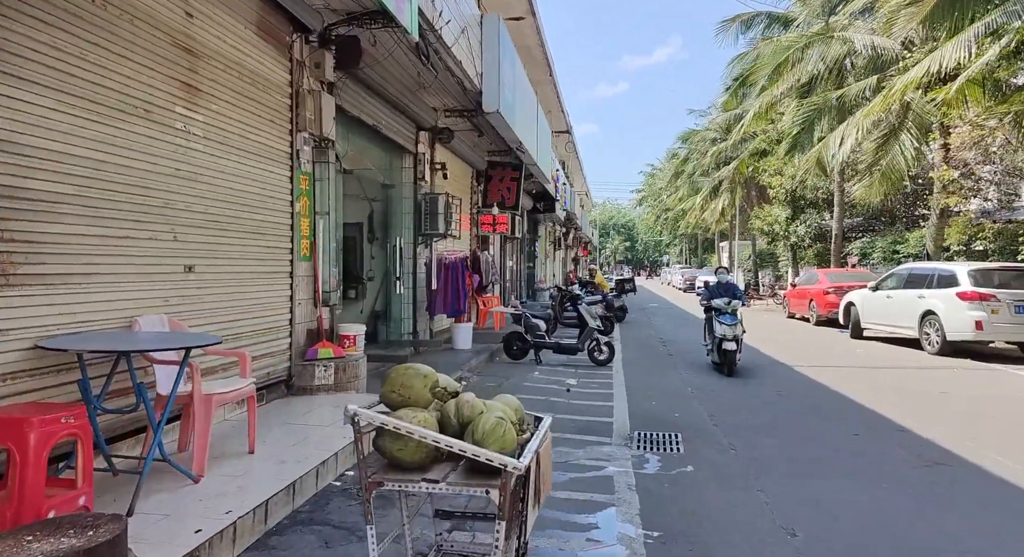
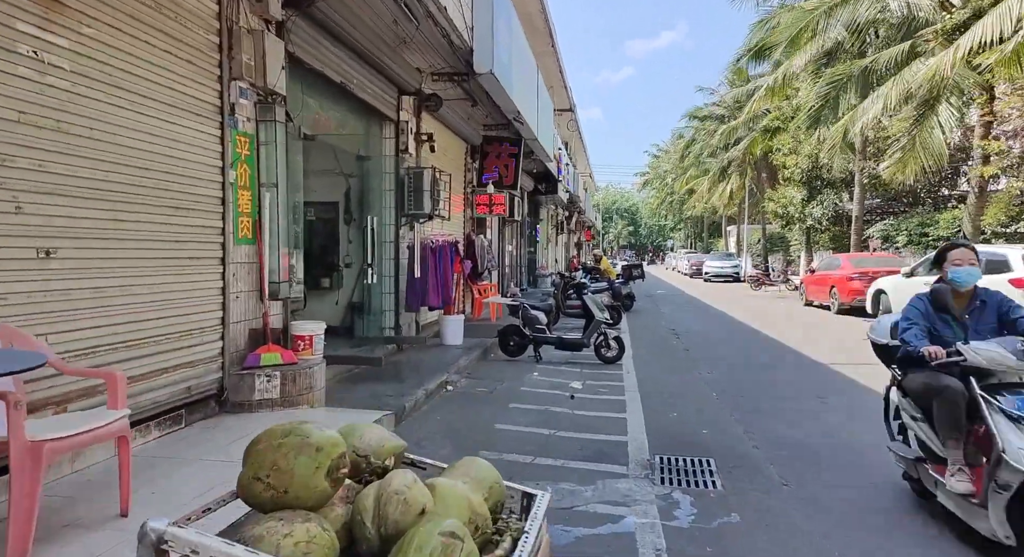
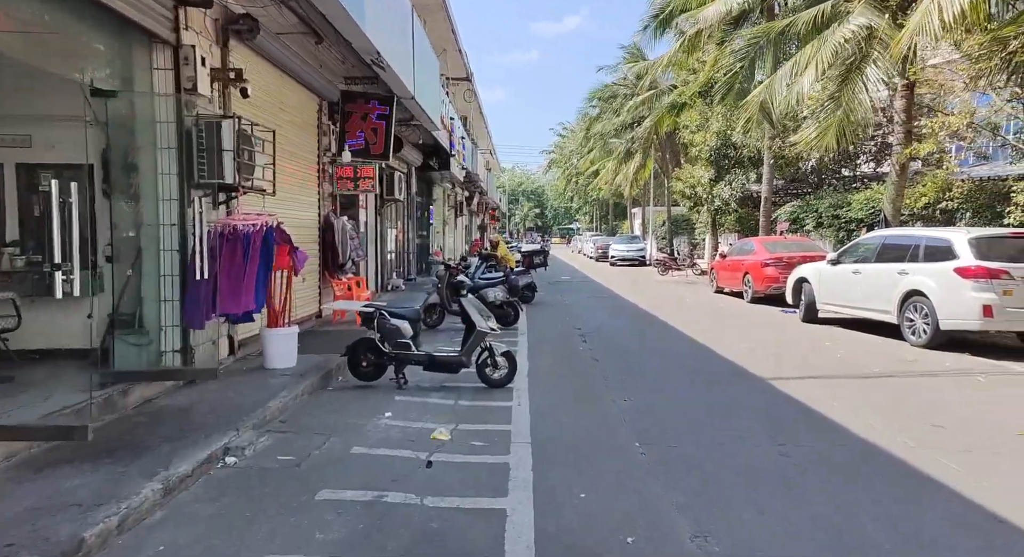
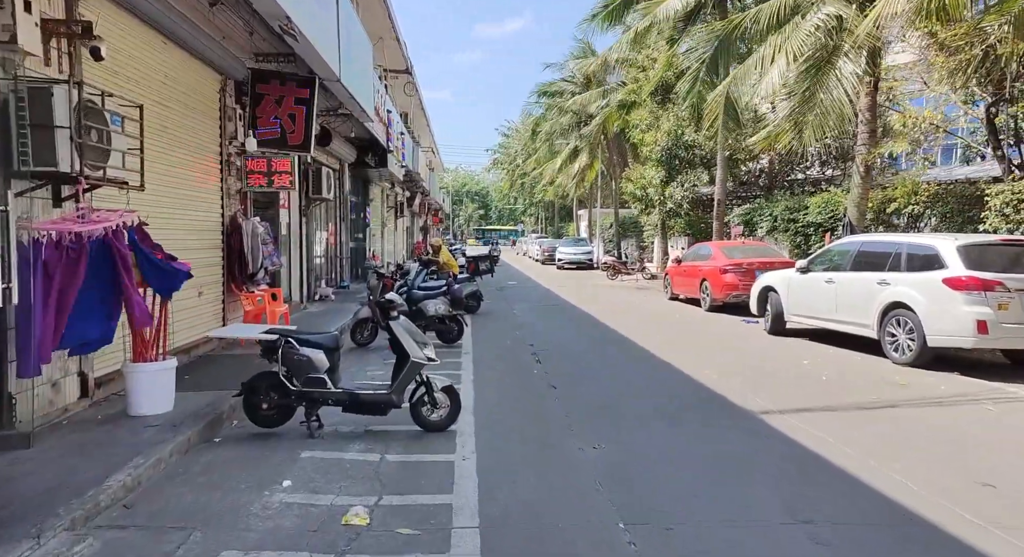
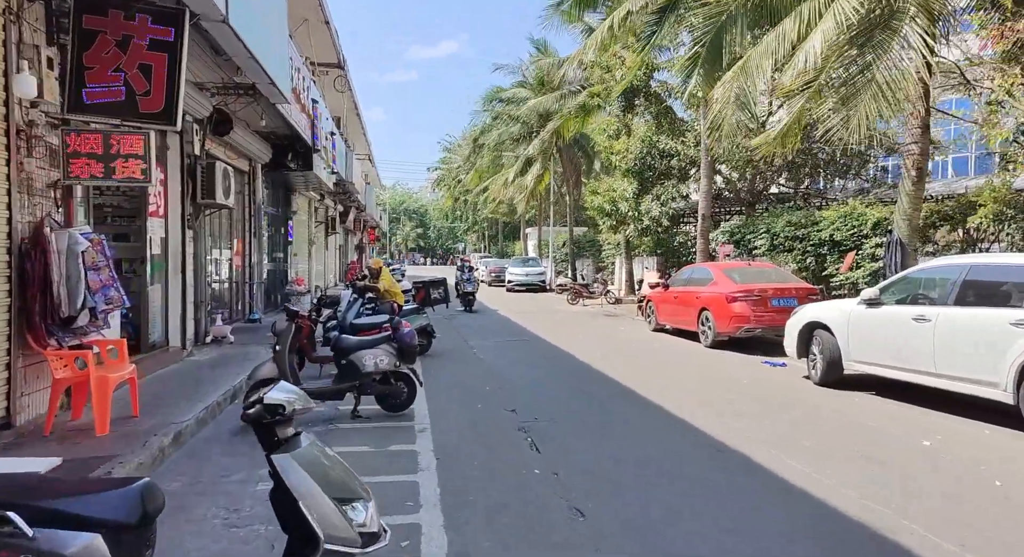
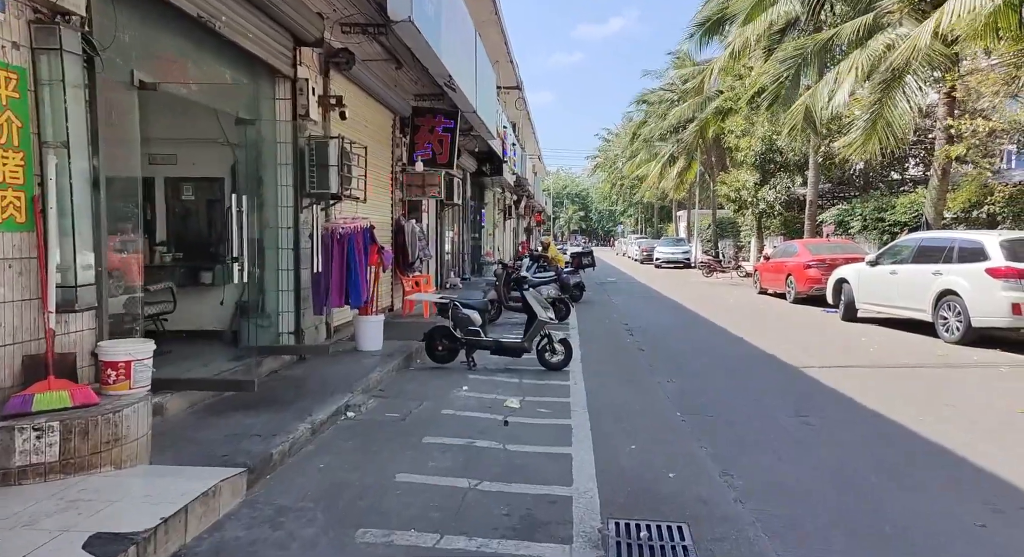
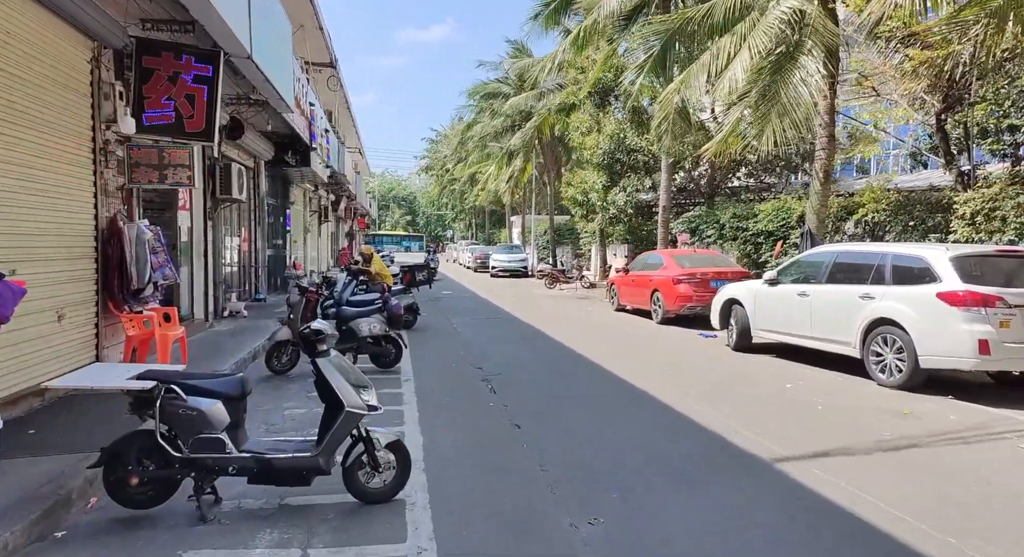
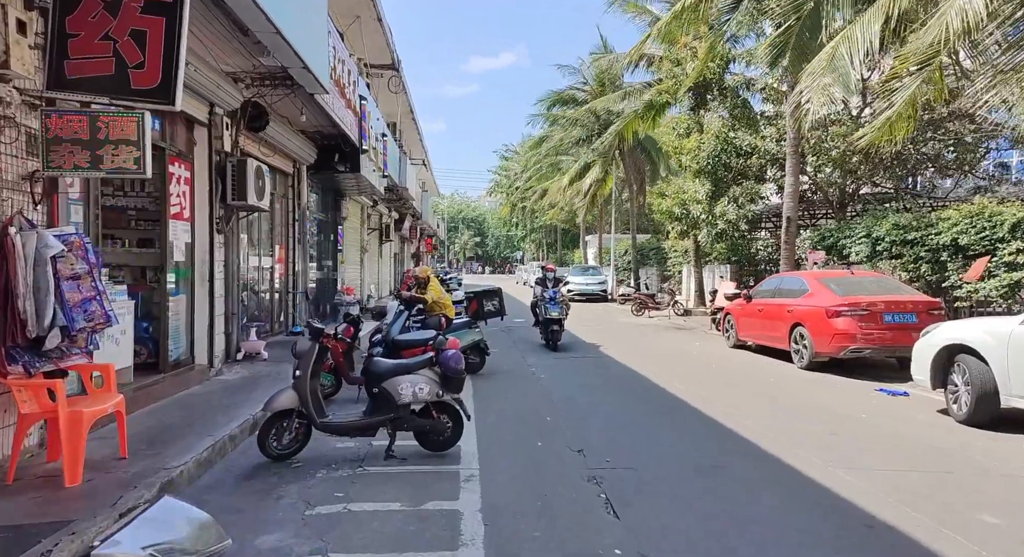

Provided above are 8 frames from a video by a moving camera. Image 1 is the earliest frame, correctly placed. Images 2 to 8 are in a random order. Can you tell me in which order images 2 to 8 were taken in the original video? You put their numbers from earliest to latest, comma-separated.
2, 6, 3, 4, 7, 5, 8
